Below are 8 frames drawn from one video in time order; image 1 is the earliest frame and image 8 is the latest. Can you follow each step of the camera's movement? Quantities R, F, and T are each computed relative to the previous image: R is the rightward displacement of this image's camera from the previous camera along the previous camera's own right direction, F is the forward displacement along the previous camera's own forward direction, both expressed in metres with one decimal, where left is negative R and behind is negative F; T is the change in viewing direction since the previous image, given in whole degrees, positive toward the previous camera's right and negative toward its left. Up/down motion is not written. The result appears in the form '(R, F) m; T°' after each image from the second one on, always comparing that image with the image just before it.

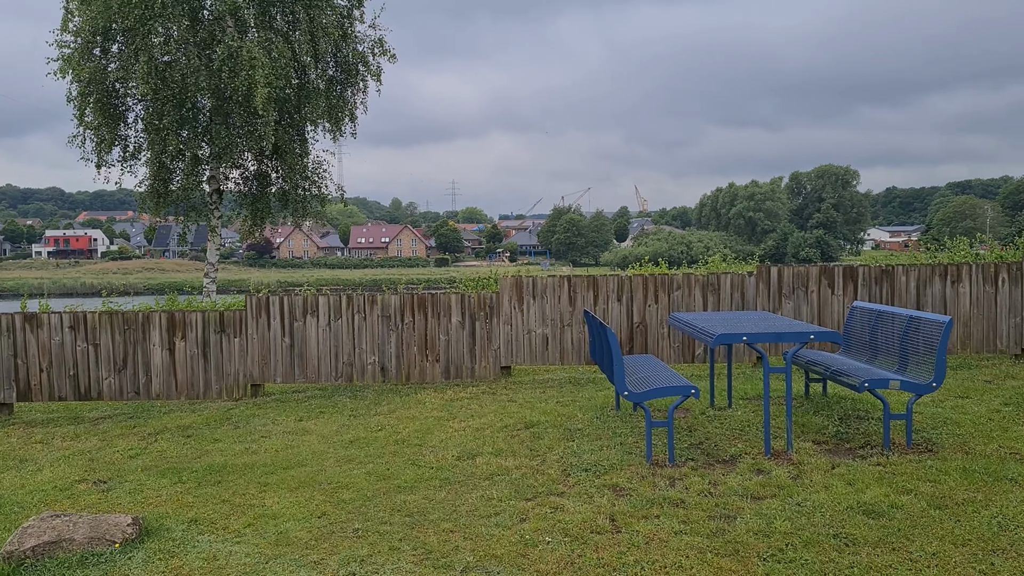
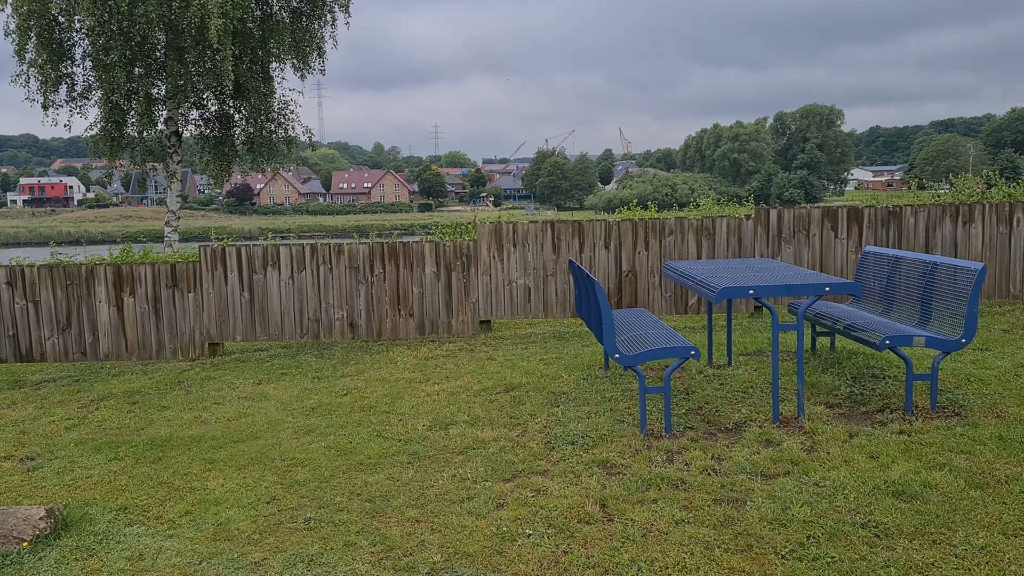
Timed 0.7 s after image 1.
(+0.1, +0.7) m; +1°
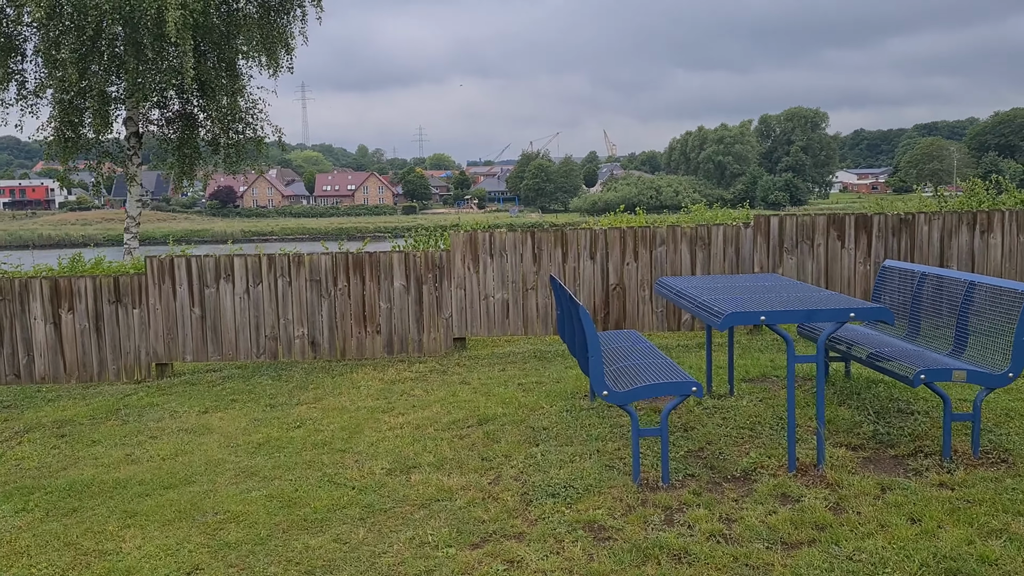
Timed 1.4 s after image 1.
(+0.1, +0.7) m; +1°
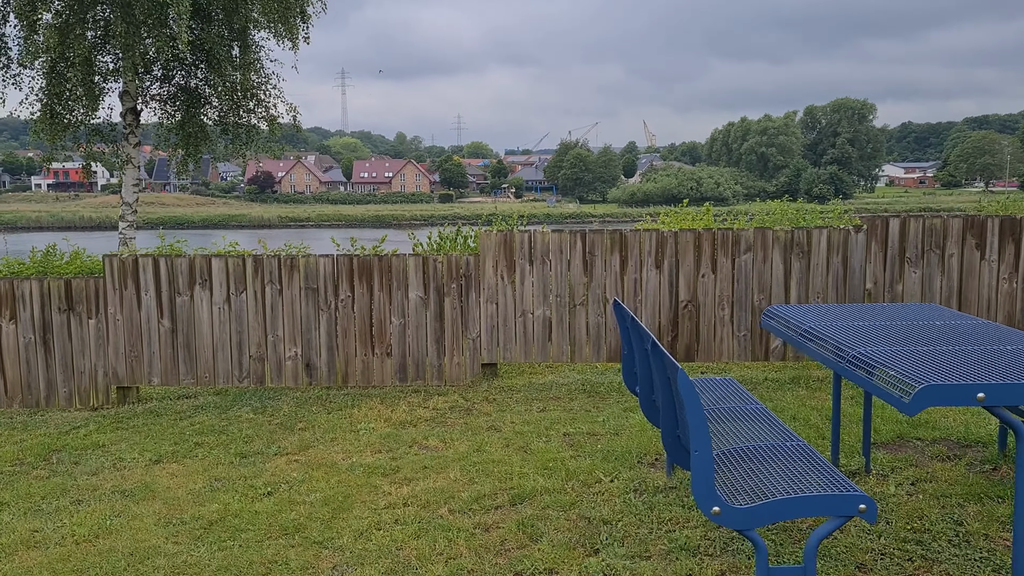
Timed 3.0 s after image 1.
(-0.1, +1.4) m; -2°
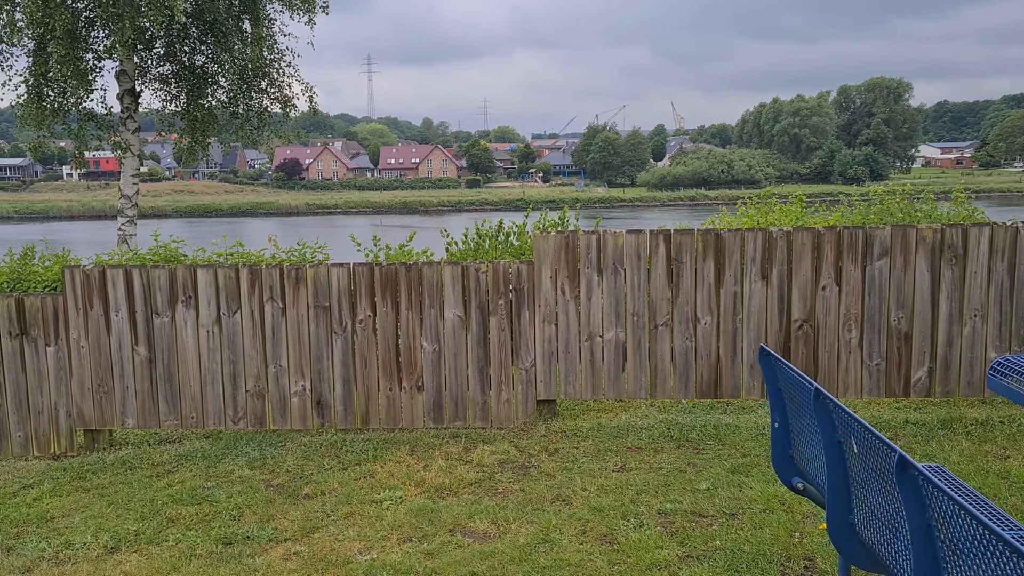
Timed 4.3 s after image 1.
(-0.2, +1.2) m; -2°
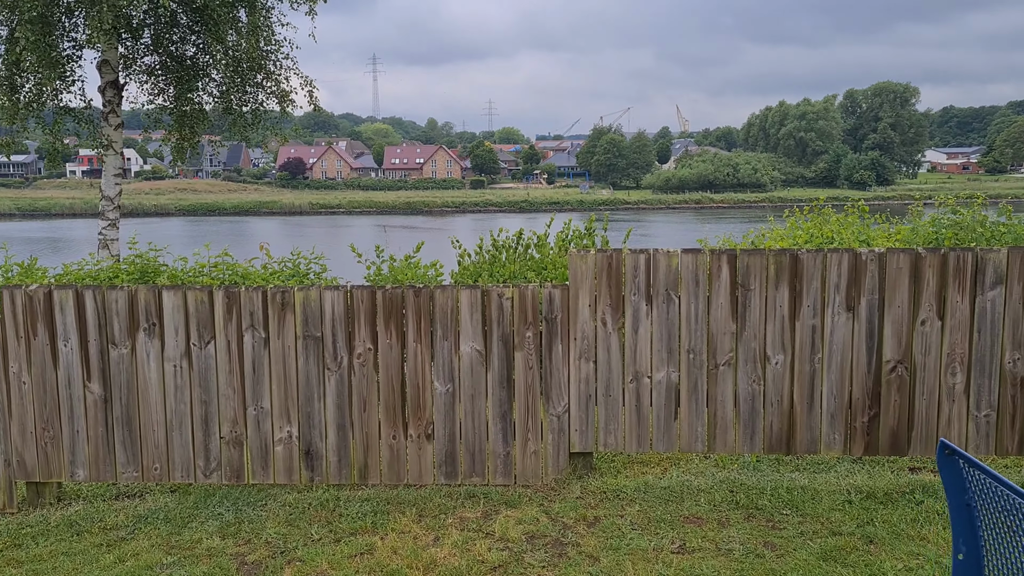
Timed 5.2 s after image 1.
(-0.1, +0.8) m; 0°
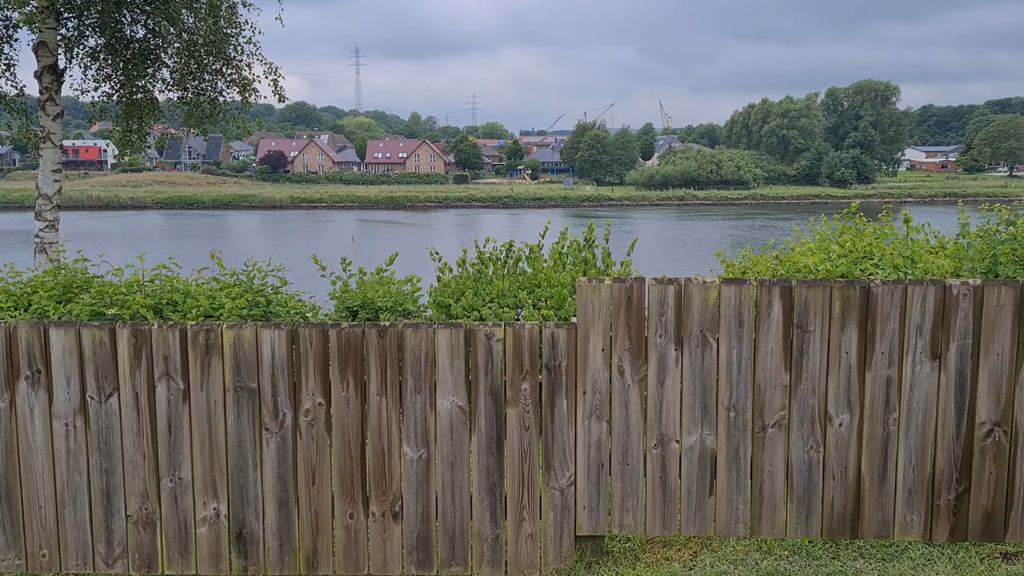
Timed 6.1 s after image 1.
(0.0, +0.8) m; +1°
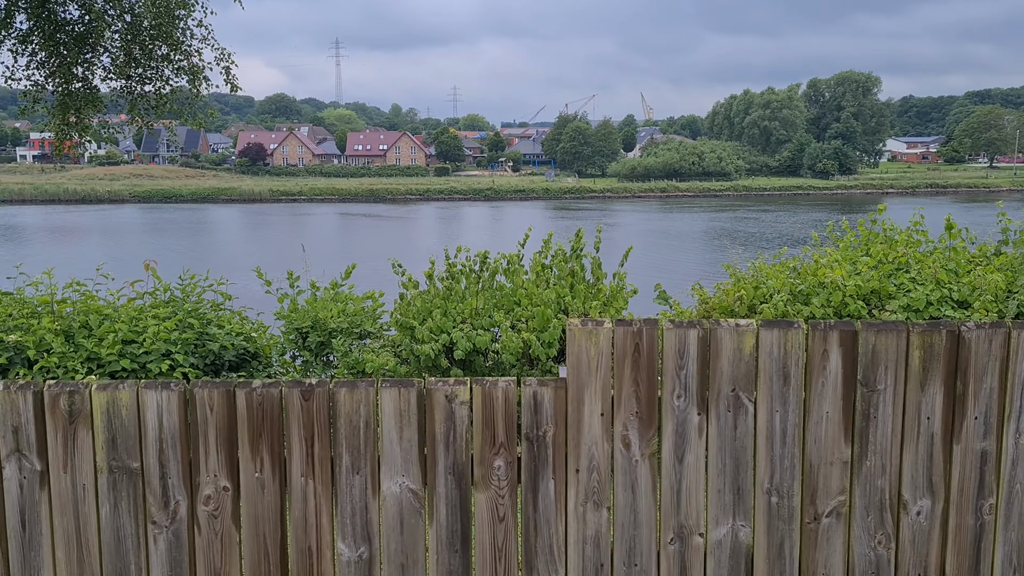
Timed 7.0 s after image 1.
(0.0, +0.7) m; +1°
